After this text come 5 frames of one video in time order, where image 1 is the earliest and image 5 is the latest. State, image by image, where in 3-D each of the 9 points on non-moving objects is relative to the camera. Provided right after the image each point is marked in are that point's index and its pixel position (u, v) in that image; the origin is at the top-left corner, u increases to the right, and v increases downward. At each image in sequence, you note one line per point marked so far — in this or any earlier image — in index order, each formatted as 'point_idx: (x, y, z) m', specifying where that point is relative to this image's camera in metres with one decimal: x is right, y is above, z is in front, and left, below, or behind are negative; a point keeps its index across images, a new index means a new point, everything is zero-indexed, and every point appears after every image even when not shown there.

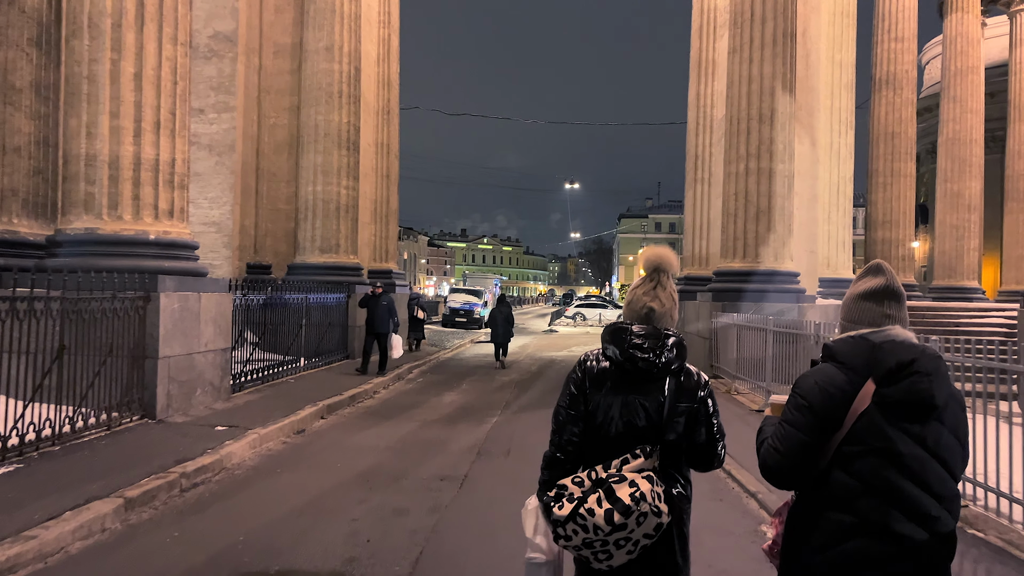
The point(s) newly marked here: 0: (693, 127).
0: (+3.9, +3.4, +17.2) m
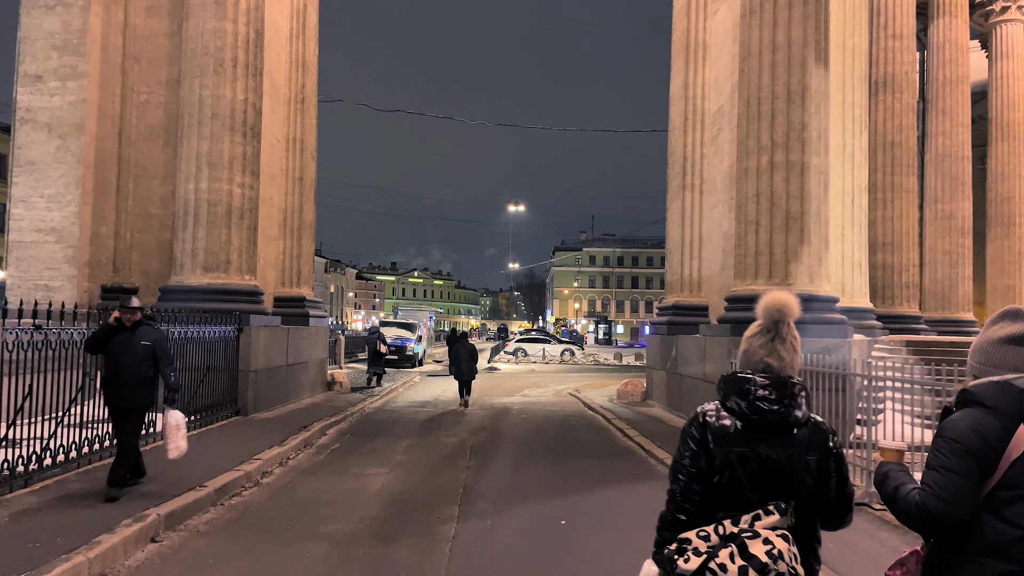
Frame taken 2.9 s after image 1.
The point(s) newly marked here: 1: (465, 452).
0: (+2.9, +2.9, +14.2) m
1: (-0.5, -1.9, +9.3) m
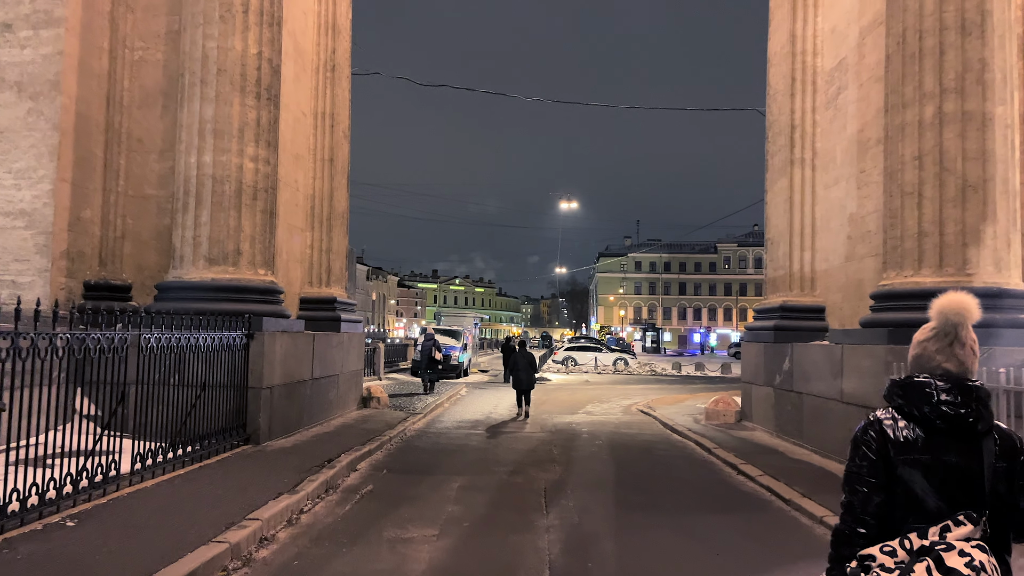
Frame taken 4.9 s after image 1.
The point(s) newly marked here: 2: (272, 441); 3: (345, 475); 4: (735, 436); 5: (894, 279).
0: (+3.9, +2.9, +11.7) m
1: (+0.2, -1.8, +7.0) m
2: (-2.6, -1.7, +8.9) m
3: (-1.6, -1.8, +7.7) m
4: (+3.0, -2.0, +11.0) m
5: (+3.8, +0.1, +8.0) m
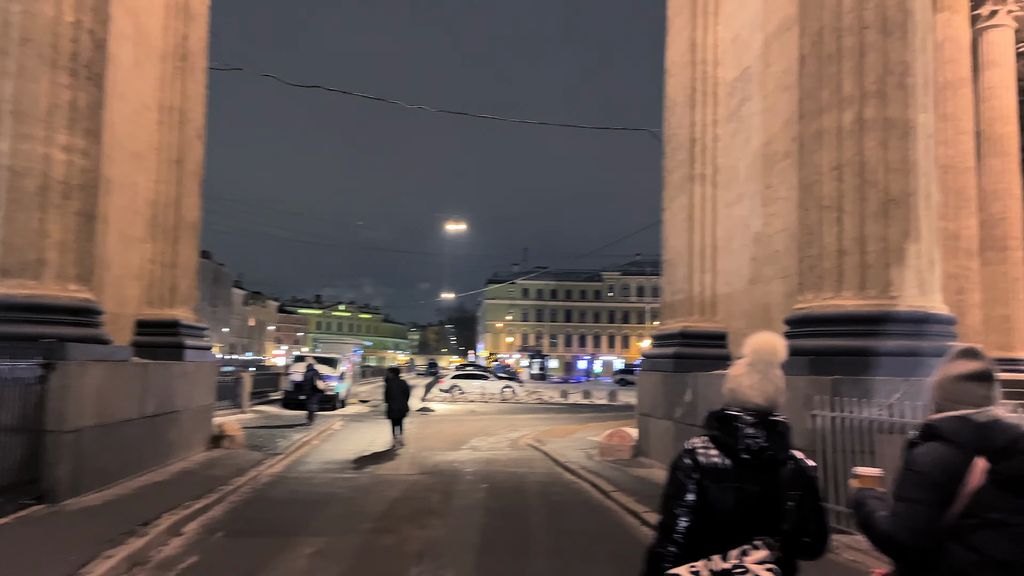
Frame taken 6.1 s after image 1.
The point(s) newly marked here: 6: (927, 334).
0: (+2.3, +2.6, +11.0) m
1: (-0.7, -1.9, +5.6) m
2: (-3.8, -1.9, +7.2) m
3: (-2.6, -1.9, +6.1) m
4: (+1.5, -2.3, +10.0) m
5: (+2.7, -0.1, +7.2) m
6: (+3.4, -0.4, +6.6) m
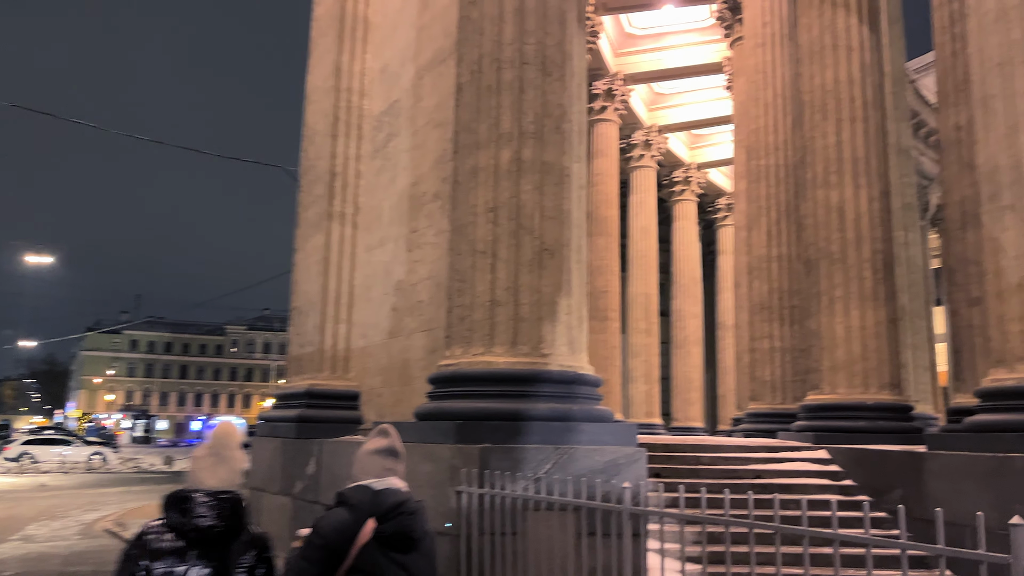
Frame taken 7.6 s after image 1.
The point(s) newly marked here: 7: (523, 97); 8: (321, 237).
0: (-2.3, +1.9, +9.8) m
1: (-2.8, -2.0, +3.3) m
2: (-6.3, -1.8, +3.4) m
3: (-4.7, -1.9, +2.9) m
4: (-2.8, -2.8, +8.1) m
5: (-0.4, -0.5, +6.3) m
6: (+0.5, -0.8, +6.1) m
7: (+0.1, +1.5, +6.5) m
8: (-2.2, +0.6, +9.5) m
